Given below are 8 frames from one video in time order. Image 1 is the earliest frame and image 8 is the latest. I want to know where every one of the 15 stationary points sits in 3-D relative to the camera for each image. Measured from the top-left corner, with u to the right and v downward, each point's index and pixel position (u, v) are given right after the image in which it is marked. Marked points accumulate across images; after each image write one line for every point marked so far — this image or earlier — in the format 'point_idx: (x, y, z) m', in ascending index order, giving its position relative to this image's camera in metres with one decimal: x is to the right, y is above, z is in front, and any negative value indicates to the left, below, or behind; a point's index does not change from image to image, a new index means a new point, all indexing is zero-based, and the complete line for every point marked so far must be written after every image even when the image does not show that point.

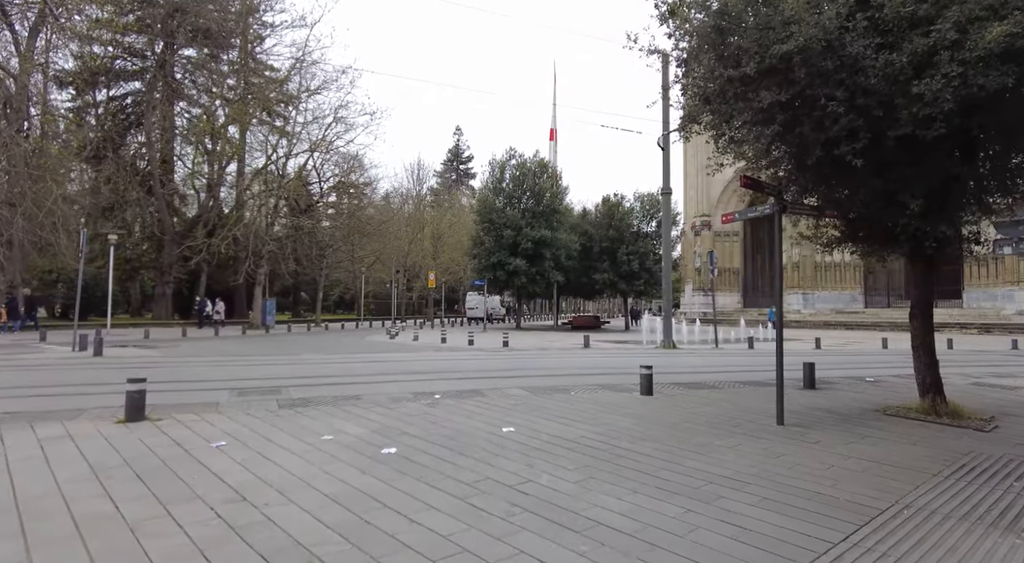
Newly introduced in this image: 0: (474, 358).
0: (-0.9, -1.9, +15.7) m
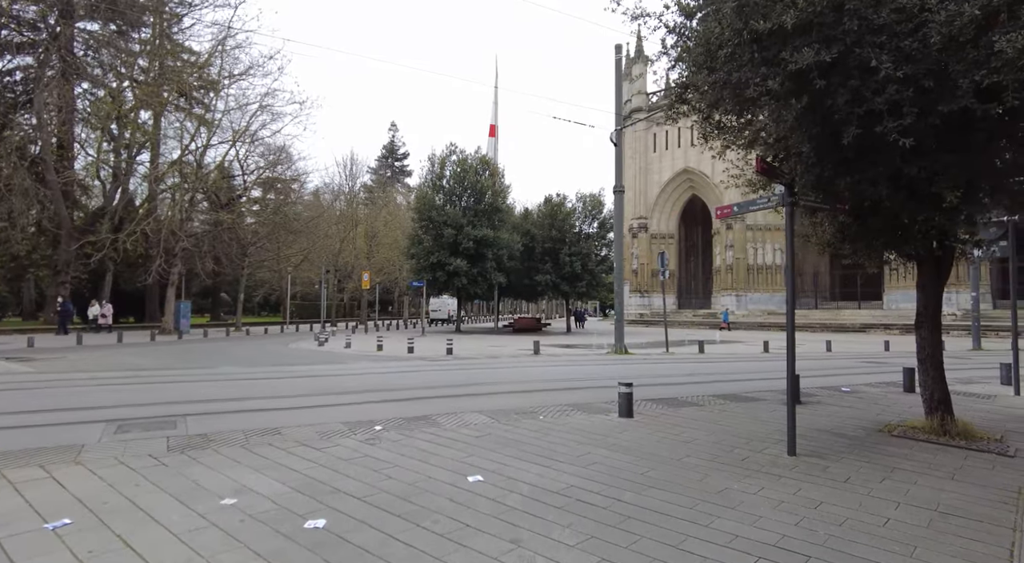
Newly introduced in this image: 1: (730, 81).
0: (-2.0, -1.9, +14.0) m
1: (+2.2, +2.1, +6.6) m
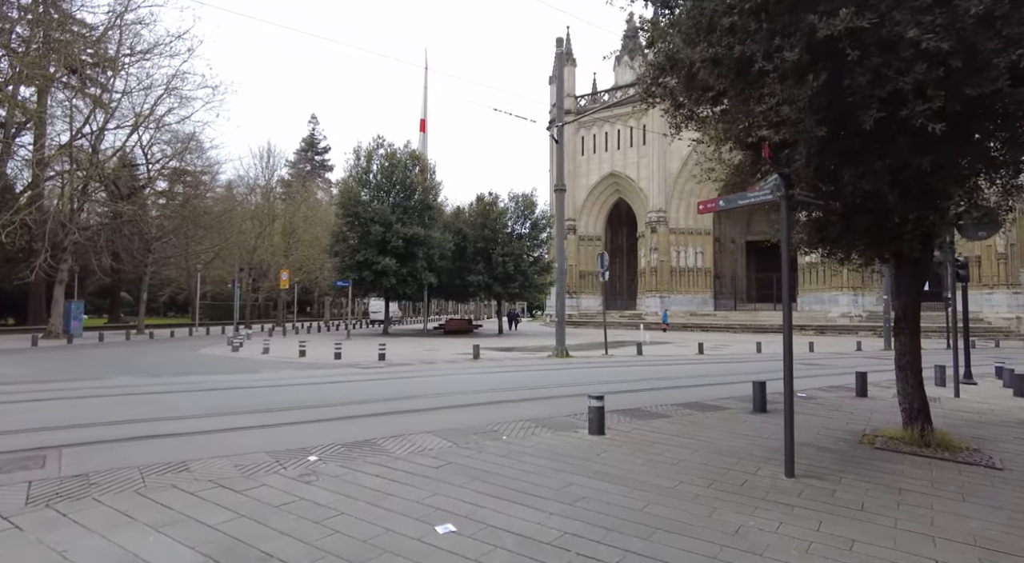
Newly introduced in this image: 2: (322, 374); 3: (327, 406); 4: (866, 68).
0: (-3.2, -1.9, +12.7) m
1: (+2.0, +2.0, +5.8) m
2: (-4.0, -1.9, +13.5) m
3: (-2.6, -1.8, +9.1) m
4: (+2.7, +1.7, +4.9) m
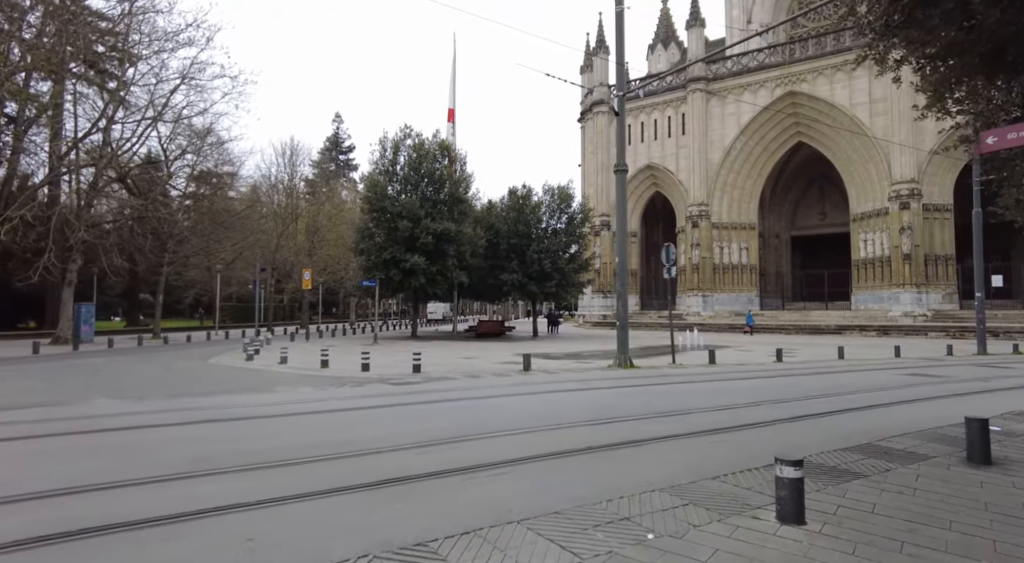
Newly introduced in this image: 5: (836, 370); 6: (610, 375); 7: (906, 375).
0: (-2.0, -1.9, +9.9) m
1: (+2.9, +2.1, +2.8) m
2: (-2.8, -1.9, +10.8) m
3: (-1.6, -1.7, +6.3) m
4: (+3.6, +1.8, +1.9) m
5: (+9.4, -2.6, +18.6) m
6: (+2.1, -2.1, +14.2) m
7: (+10.7, -2.5, +17.2) m
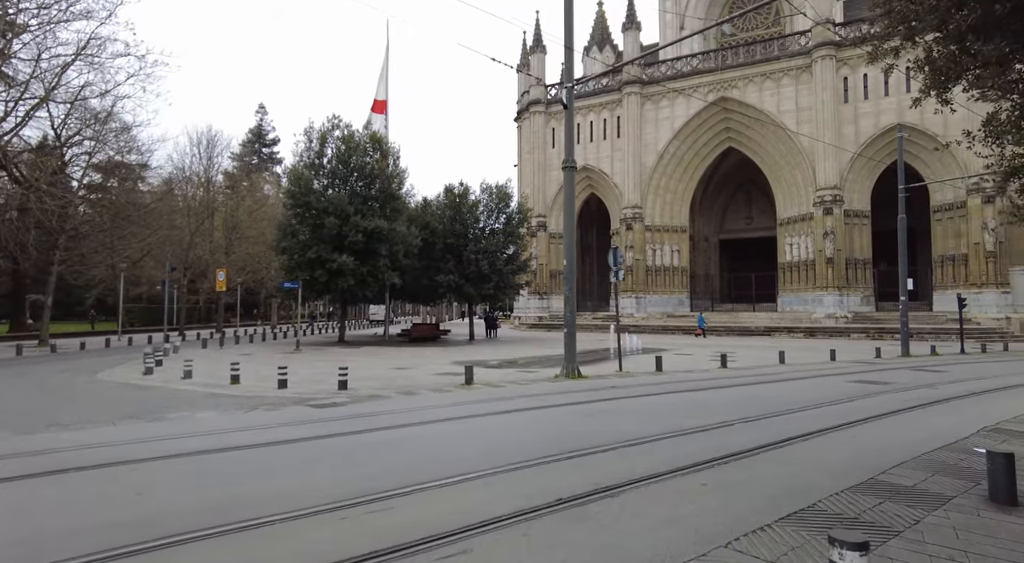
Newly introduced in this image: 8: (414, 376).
0: (-2.7, -1.9, +8.3) m
1: (+2.9, +2.0, +1.8) m
2: (-3.6, -1.9, +9.1) m
3: (-1.9, -1.8, +4.8) m
4: (+3.7, +1.6, +1.0) m
5: (+7.7, -2.7, +18.1) m
6: (+0.9, -2.2, +13.0) m
7: (+9.1, -2.6, +16.9) m
8: (-2.1, -2.1, +14.0) m
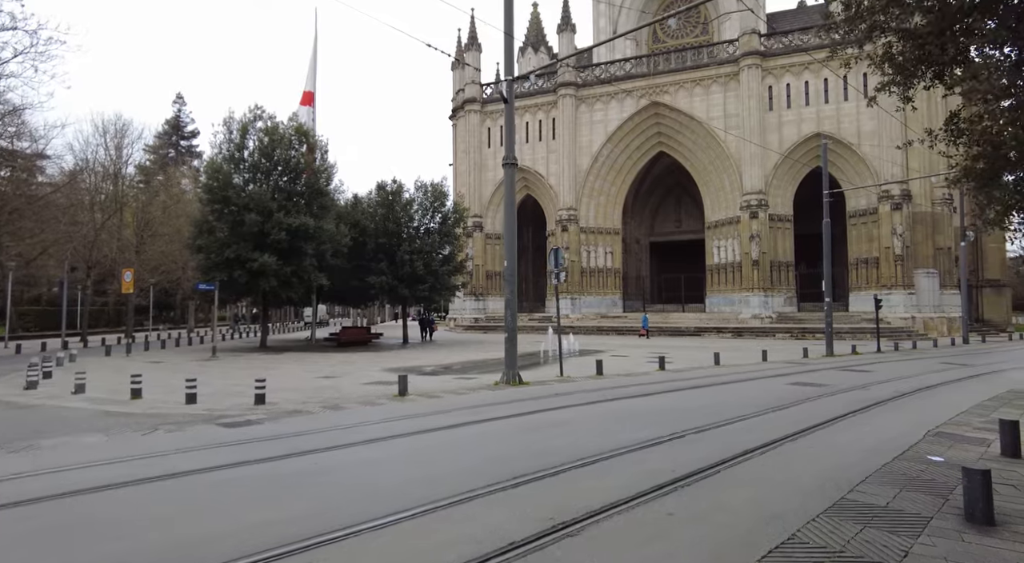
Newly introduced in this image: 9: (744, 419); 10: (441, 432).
0: (-3.4, -2.0, +7.2) m
1: (+2.8, +2.0, +1.3) m
2: (-4.4, -2.0, +7.9) m
3: (-2.2, -1.8, +3.7) m
4: (+3.8, +1.6, +0.6) m
5: (+5.9, -2.8, +18.0) m
6: (-0.3, -2.2, +12.2) m
7: (+7.4, -2.7, +17.0) m
8: (-3.4, -2.1, +12.9) m
9: (+3.7, -2.2, +10.3) m
10: (-1.0, -2.1, +8.8) m
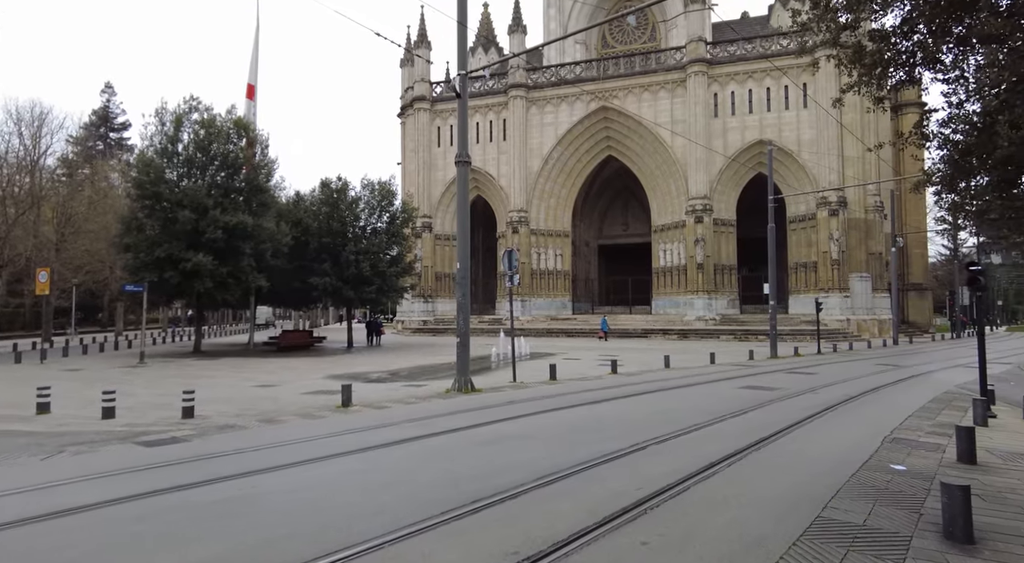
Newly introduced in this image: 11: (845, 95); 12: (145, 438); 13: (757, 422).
0: (-3.9, -2.0, +6.3) m
1: (+2.9, +2.0, +1.0) m
2: (-4.9, -2.0, +7.0) m
3: (-2.4, -1.8, +3.0) m
4: (+3.8, +1.6, +0.3) m
5: (+4.6, -2.8, +17.9) m
6: (-1.1, -2.3, +11.6) m
7: (+6.2, -2.8, +17.0) m
8: (-4.4, -2.2, +12.1) m
9: (+3.0, -2.3, +10.0) m
10: (-1.6, -2.1, +8.1) m
11: (+3.9, +2.2, +7.5) m
12: (-4.9, -2.1, +8.5) m
13: (+4.2, -2.4, +10.9) m
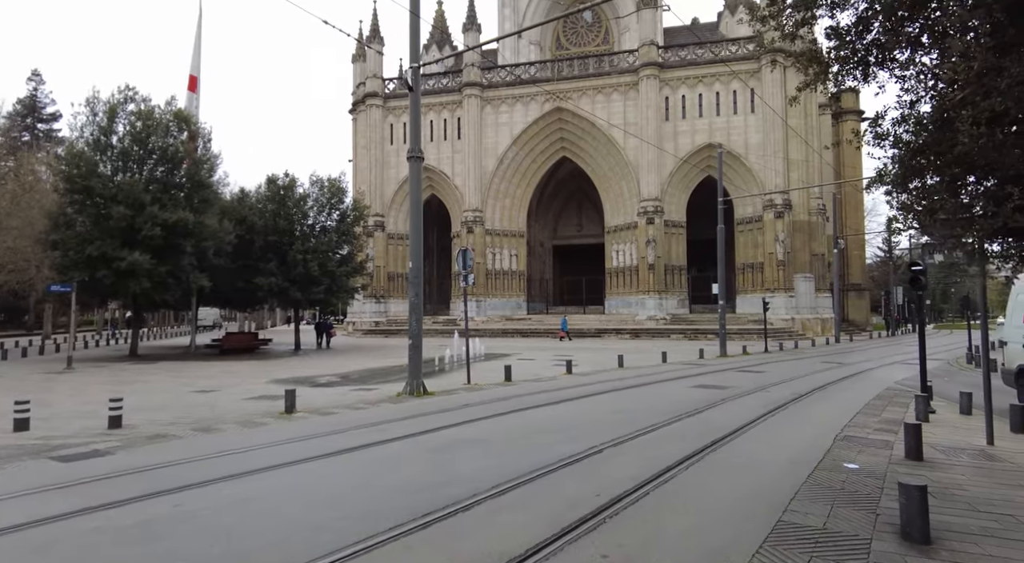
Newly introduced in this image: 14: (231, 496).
0: (-4.3, -2.0, +5.7) m
1: (+2.8, +2.0, +0.9) m
2: (-5.4, -2.0, +6.3) m
3: (-2.6, -1.8, +2.5) m
4: (+3.8, +1.6, +0.3) m
5: (+3.3, -2.8, +17.9) m
6: (-2.0, -2.3, +11.2) m
7: (+4.9, -2.8, +17.1) m
8: (-5.2, -2.2, +11.5) m
9: (+2.3, -2.3, +9.9) m
10: (-2.2, -2.1, +7.7) m
11: (+3.4, +2.2, +7.4) m
12: (-5.4, -2.1, +7.8) m
13: (+3.4, -2.4, +10.8) m
14: (-2.6, -2.0, +5.9) m
